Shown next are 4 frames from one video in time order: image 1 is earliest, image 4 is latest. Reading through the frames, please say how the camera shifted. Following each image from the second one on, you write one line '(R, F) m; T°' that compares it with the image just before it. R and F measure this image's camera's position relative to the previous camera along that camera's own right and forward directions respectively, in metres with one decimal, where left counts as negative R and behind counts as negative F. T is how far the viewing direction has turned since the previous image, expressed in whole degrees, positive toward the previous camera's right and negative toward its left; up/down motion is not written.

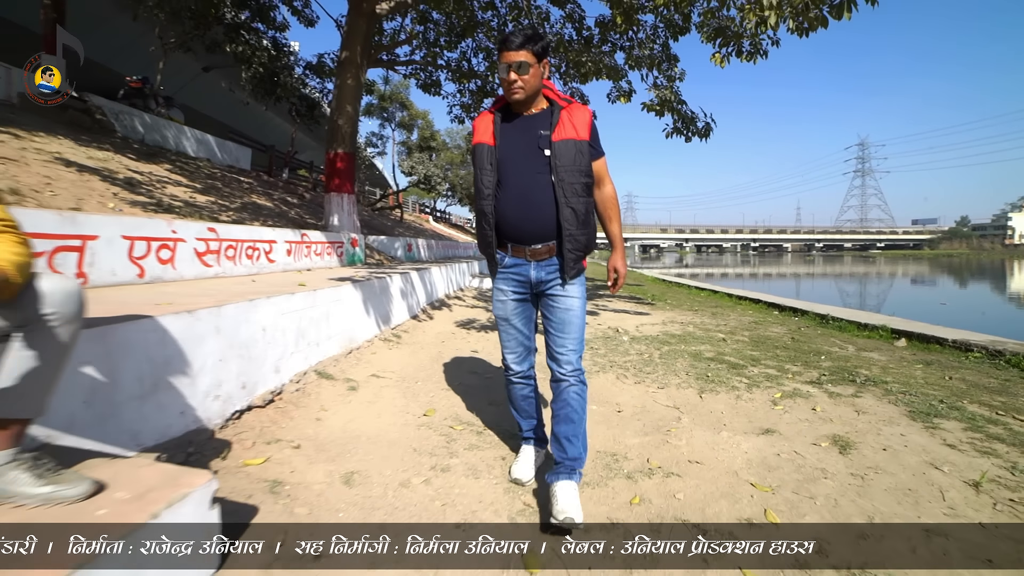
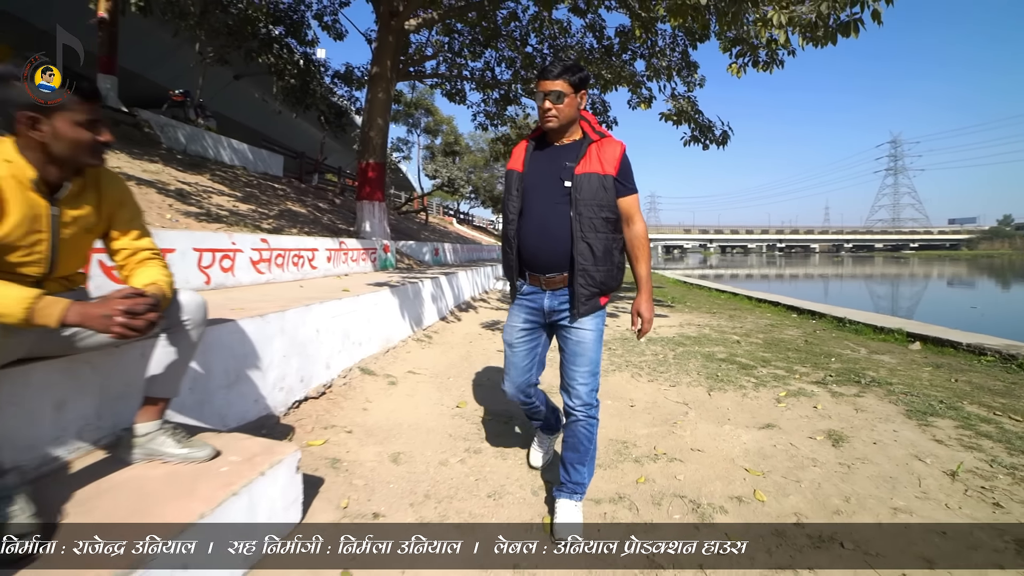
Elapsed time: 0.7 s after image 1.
(0.0, -0.4) m; -3°
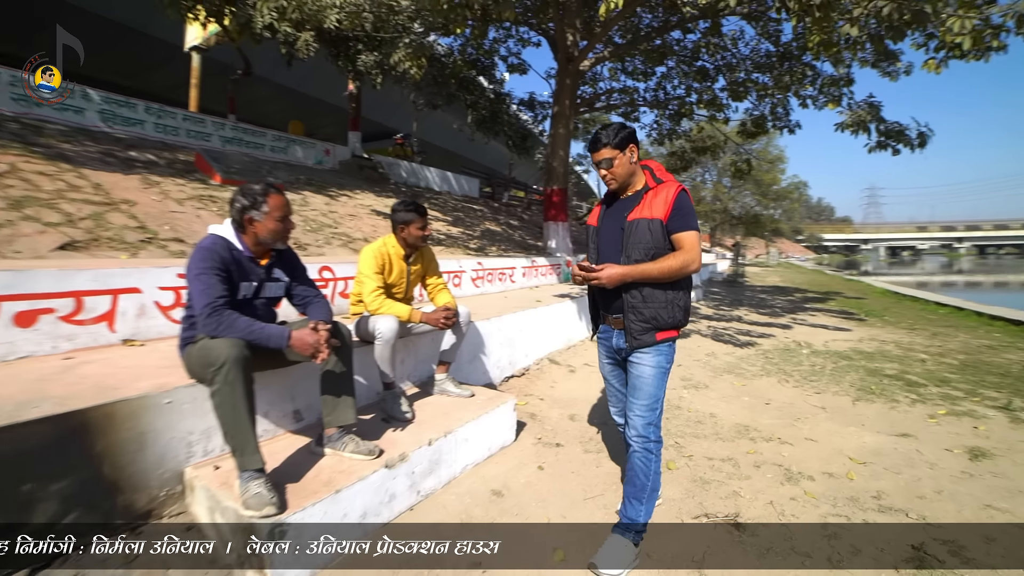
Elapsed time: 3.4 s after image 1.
(+0.3, -1.2) m; -21°
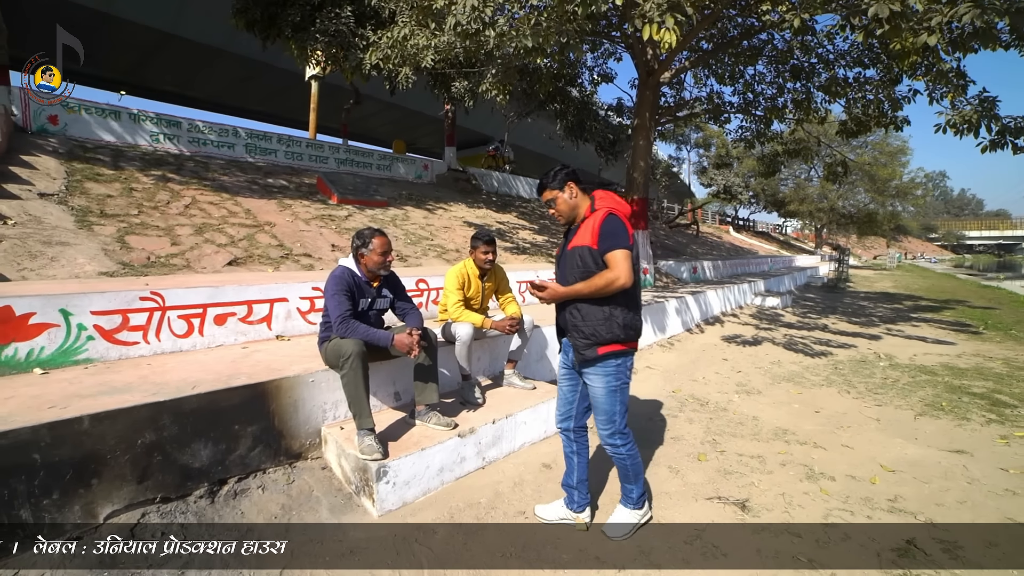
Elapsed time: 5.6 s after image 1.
(+0.3, -0.7) m; -11°
